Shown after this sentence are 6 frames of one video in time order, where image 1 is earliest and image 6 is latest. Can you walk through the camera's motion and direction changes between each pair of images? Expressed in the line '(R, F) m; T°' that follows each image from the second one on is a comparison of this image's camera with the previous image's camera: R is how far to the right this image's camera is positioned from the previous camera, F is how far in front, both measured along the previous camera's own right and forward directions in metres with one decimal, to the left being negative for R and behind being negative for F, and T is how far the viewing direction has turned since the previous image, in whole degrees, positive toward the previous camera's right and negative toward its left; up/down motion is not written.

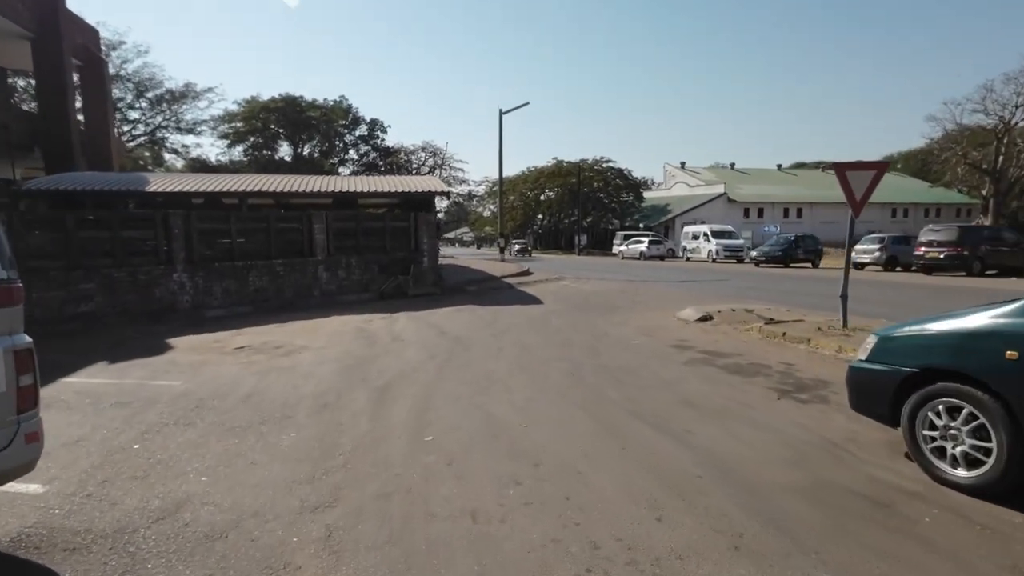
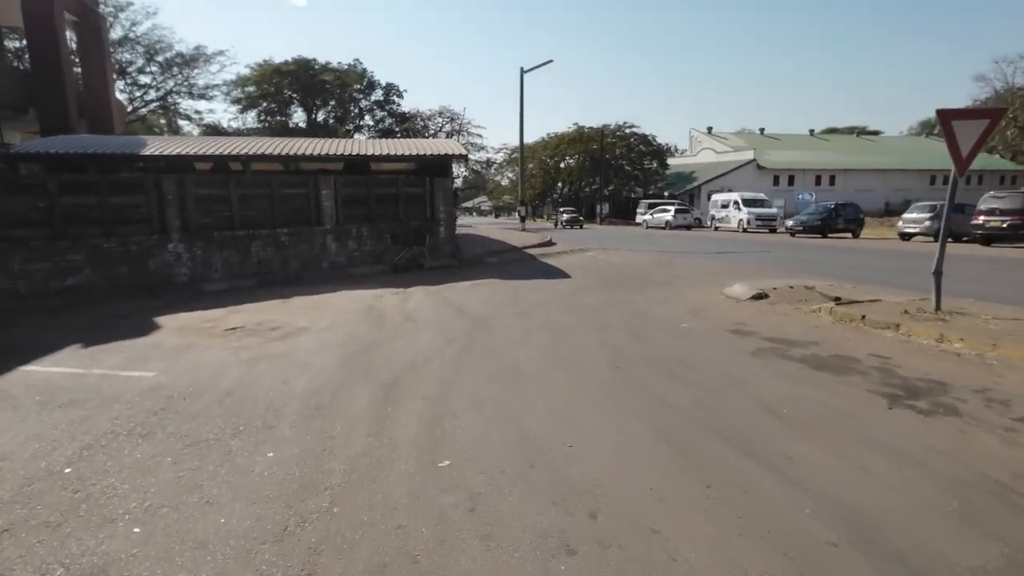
(-0.2, +1.5) m; -2°
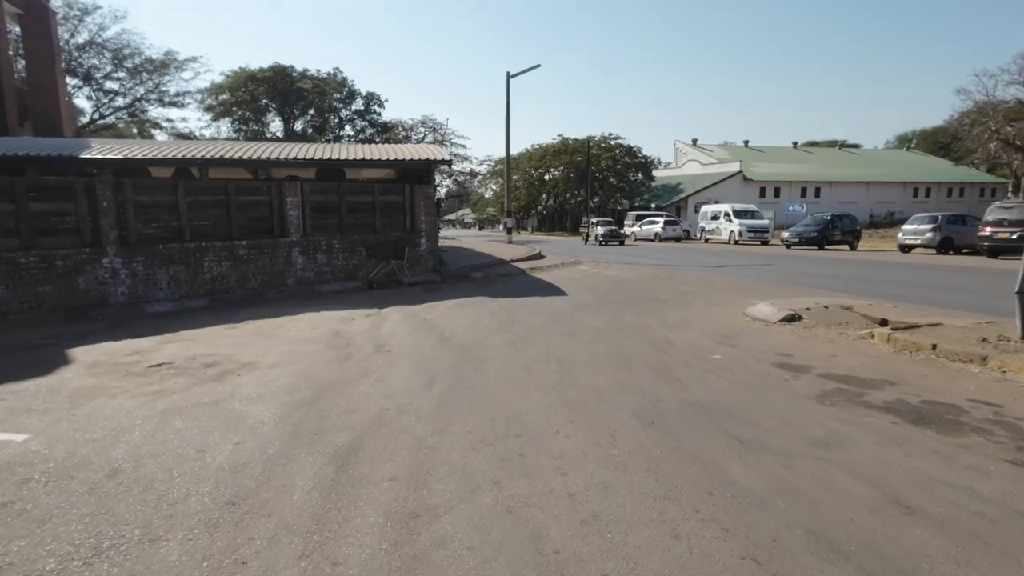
(-0.2, +1.7) m; +2°
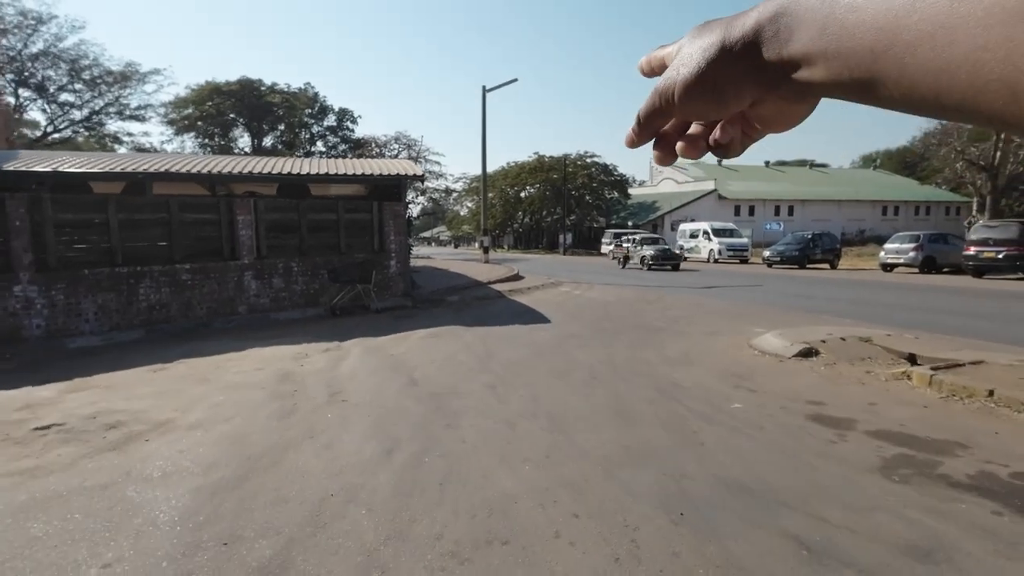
(-0.1, +1.3) m; +2°
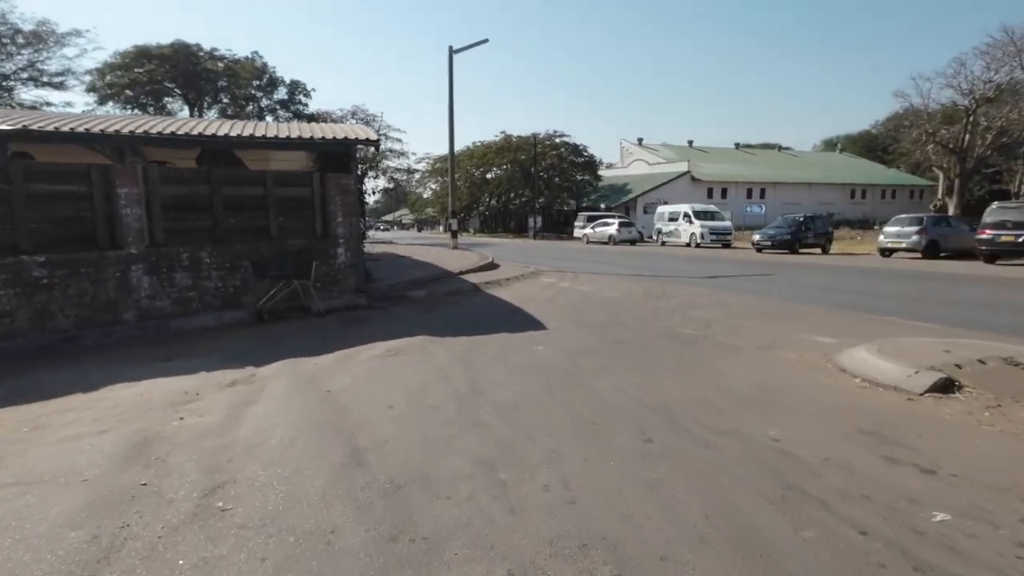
(-0.4, +3.1) m; +4°
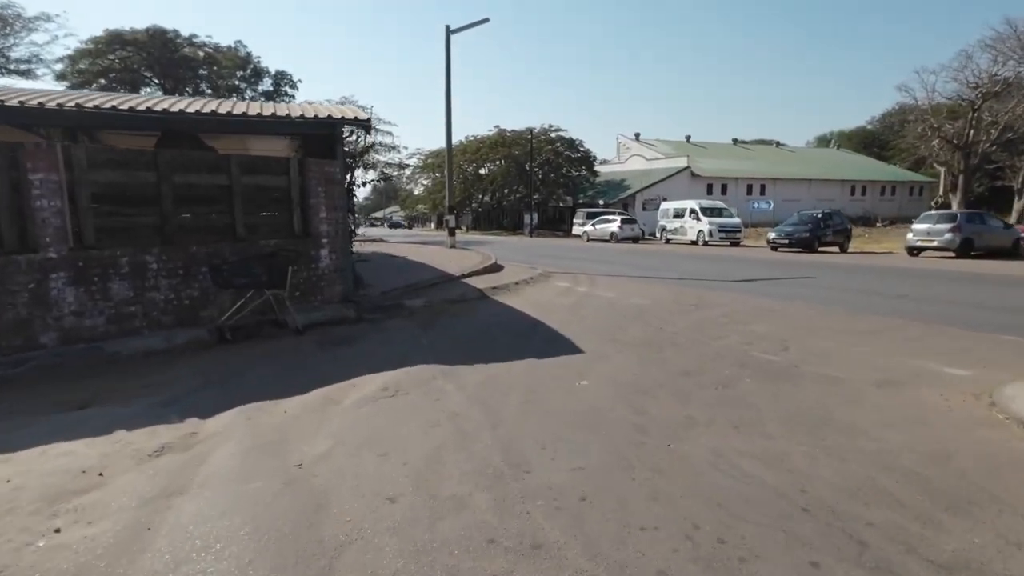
(-0.5, +2.1) m; +1°
